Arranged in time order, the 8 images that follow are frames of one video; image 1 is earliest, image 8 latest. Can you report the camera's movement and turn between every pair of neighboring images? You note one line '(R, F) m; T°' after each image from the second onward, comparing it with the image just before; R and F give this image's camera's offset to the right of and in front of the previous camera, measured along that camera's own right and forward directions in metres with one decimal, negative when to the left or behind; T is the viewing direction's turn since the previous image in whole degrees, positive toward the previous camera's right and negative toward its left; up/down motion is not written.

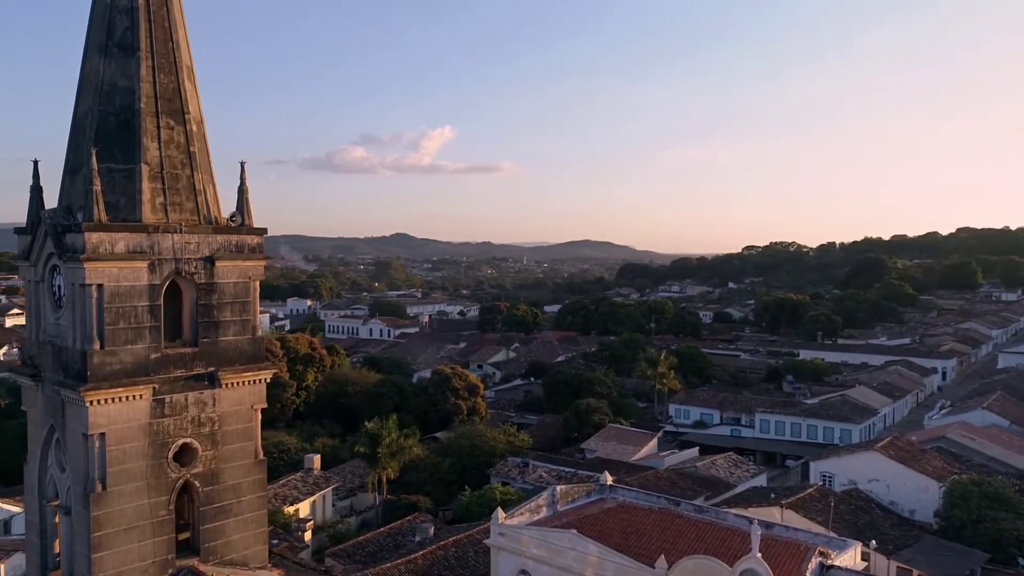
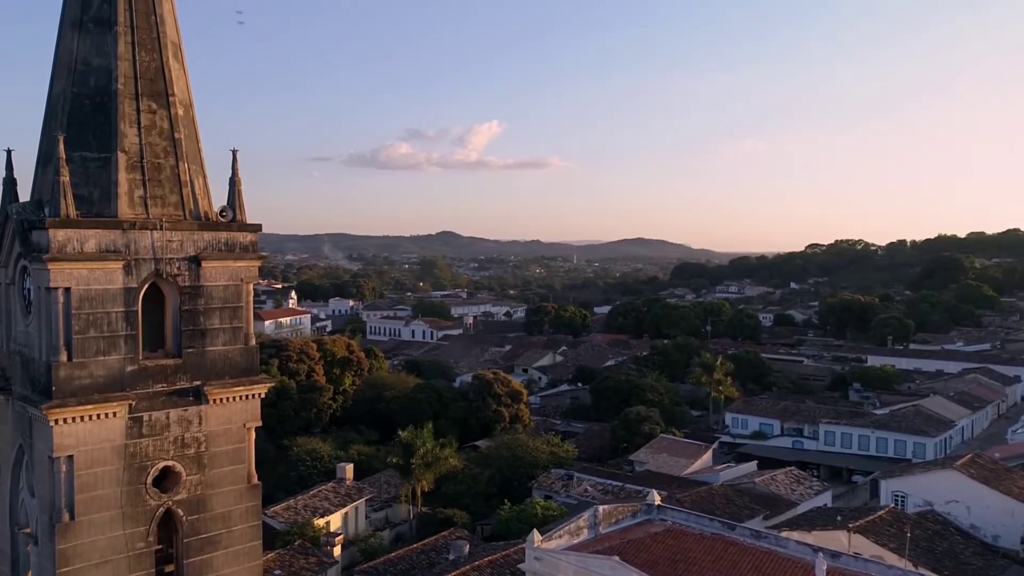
(+0.4, +1.8) m; -4°
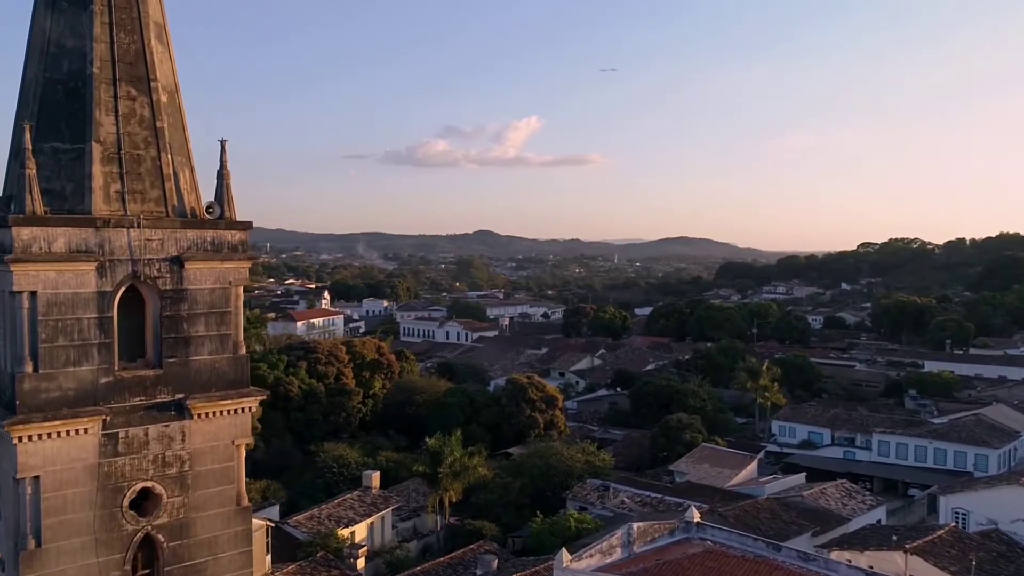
(+0.4, +1.3) m; -3°
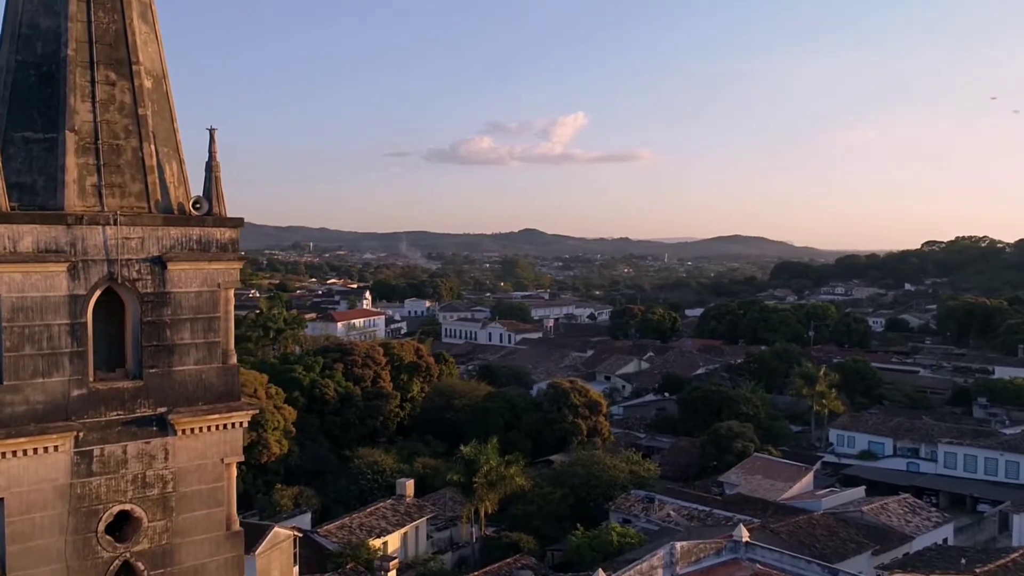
(+0.4, +1.2) m; -3°
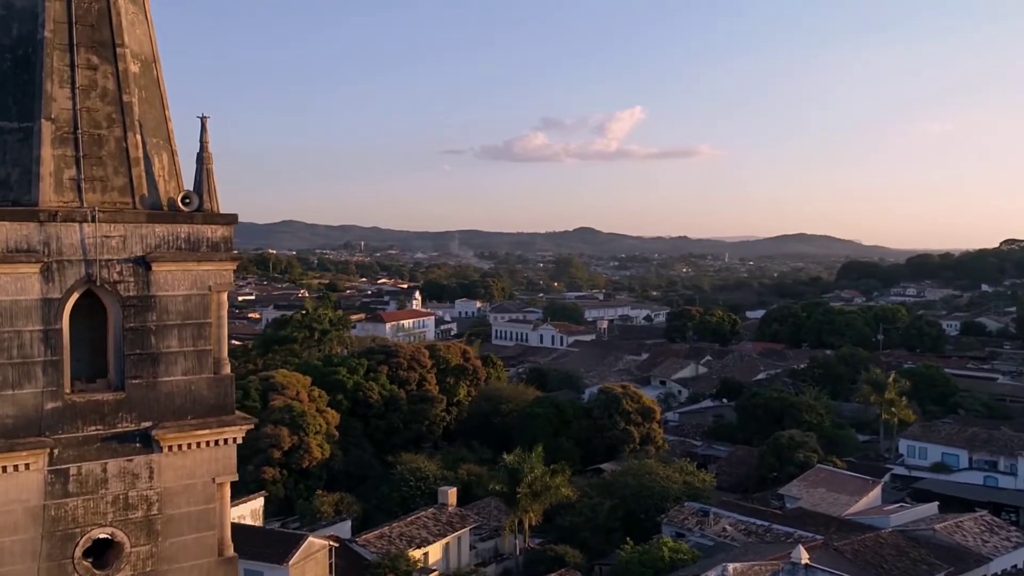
(+0.4, +1.1) m; -4°
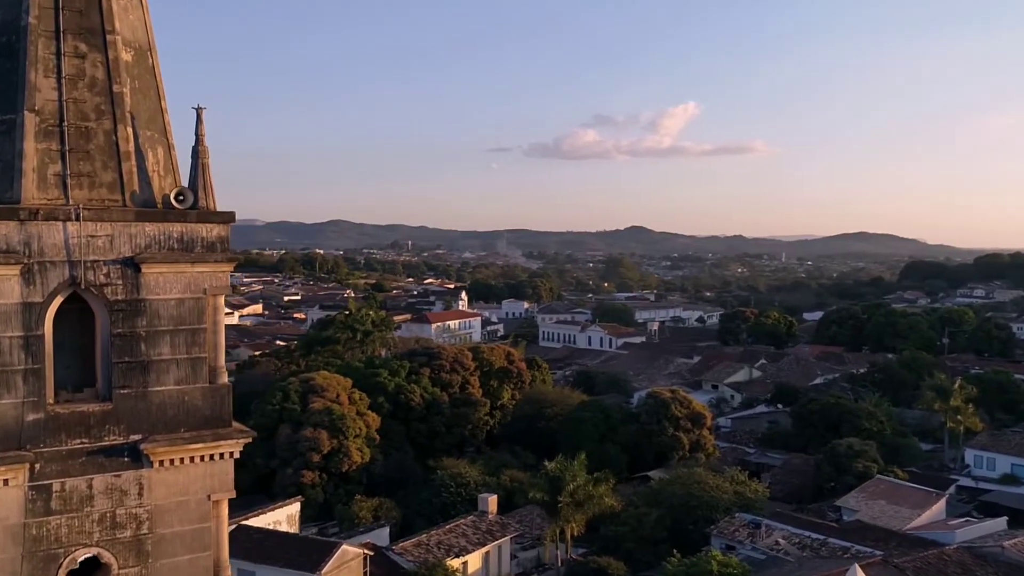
(+0.4, +0.8) m; -4°
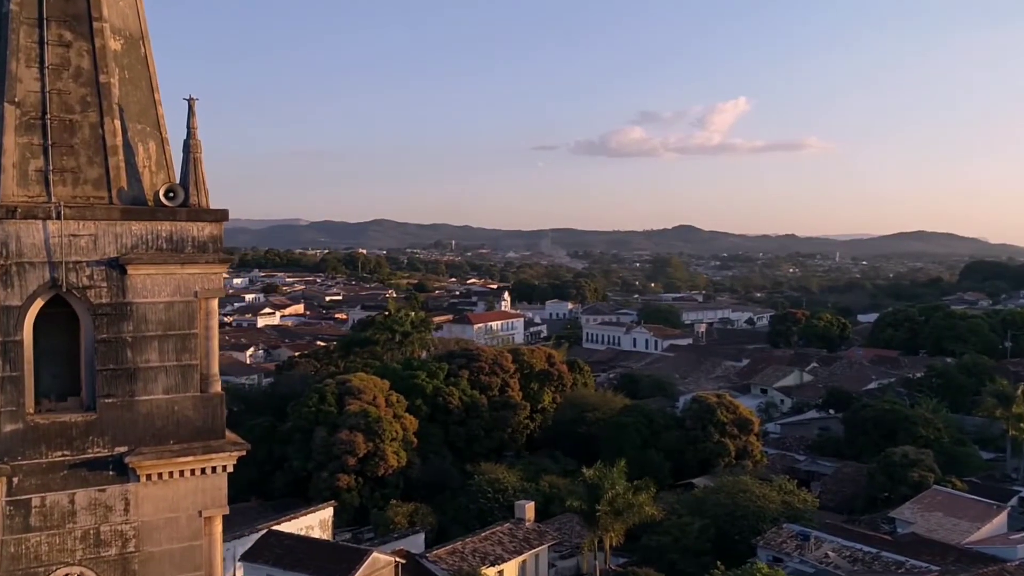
(+0.4, +0.7) m; -3°
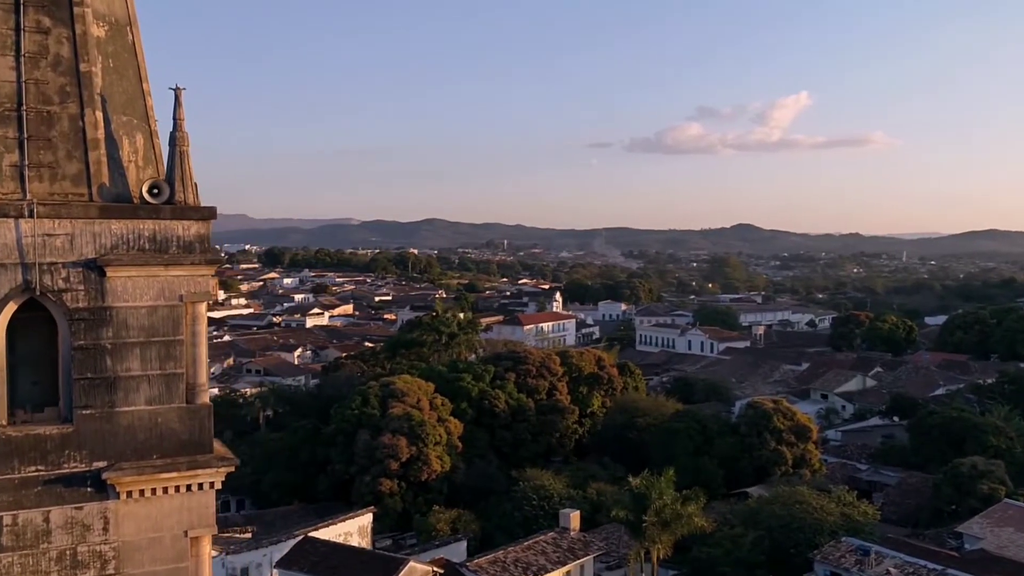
(+0.4, +0.8) m; -4°
